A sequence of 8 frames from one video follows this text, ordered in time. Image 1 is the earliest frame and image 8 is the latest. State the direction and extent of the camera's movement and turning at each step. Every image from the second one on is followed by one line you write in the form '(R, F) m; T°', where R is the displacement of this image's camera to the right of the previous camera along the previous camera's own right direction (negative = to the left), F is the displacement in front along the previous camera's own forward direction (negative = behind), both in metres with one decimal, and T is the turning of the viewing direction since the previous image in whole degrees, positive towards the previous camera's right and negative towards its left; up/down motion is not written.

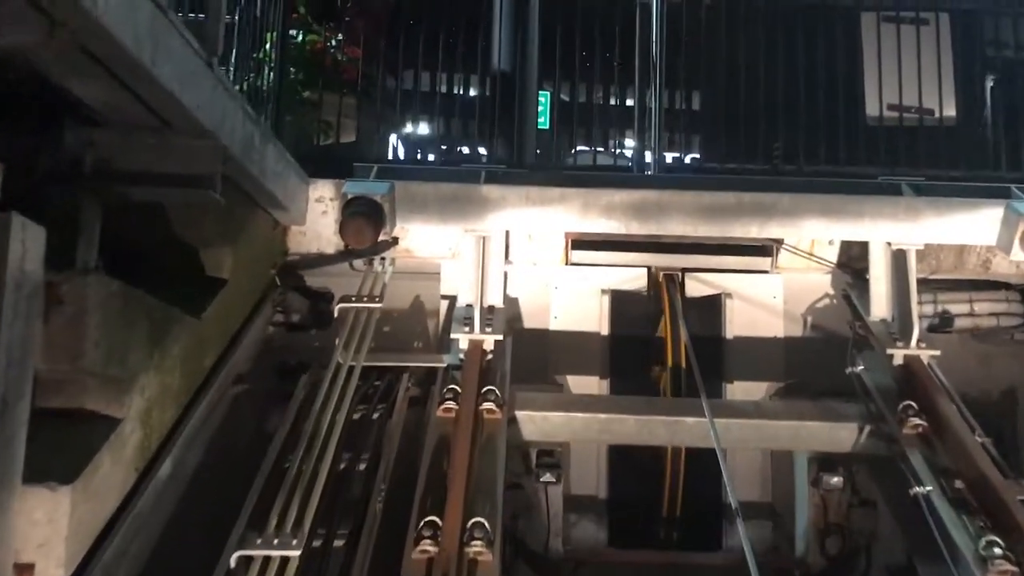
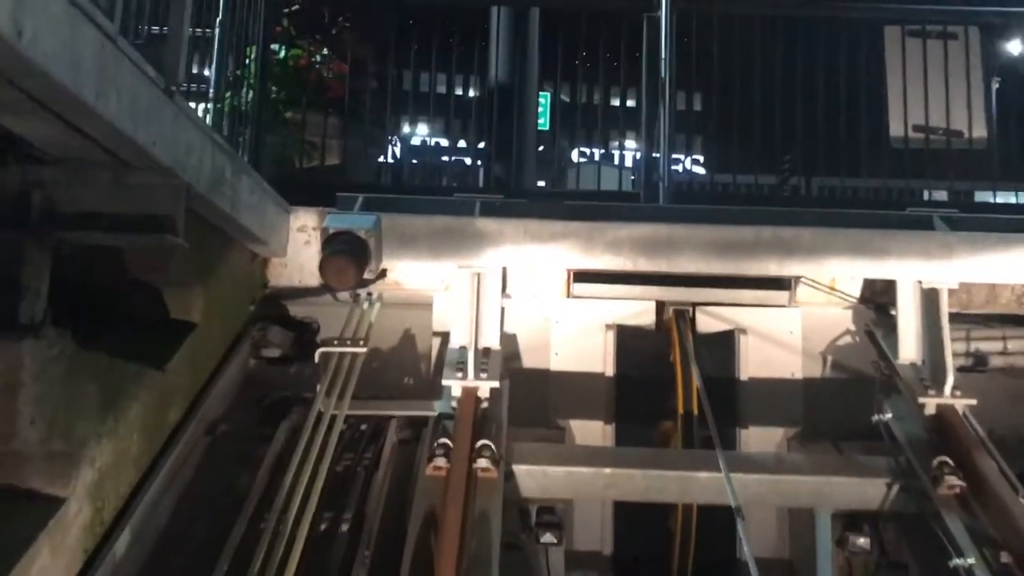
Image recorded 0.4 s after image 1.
(0.0, +0.3) m; 0°
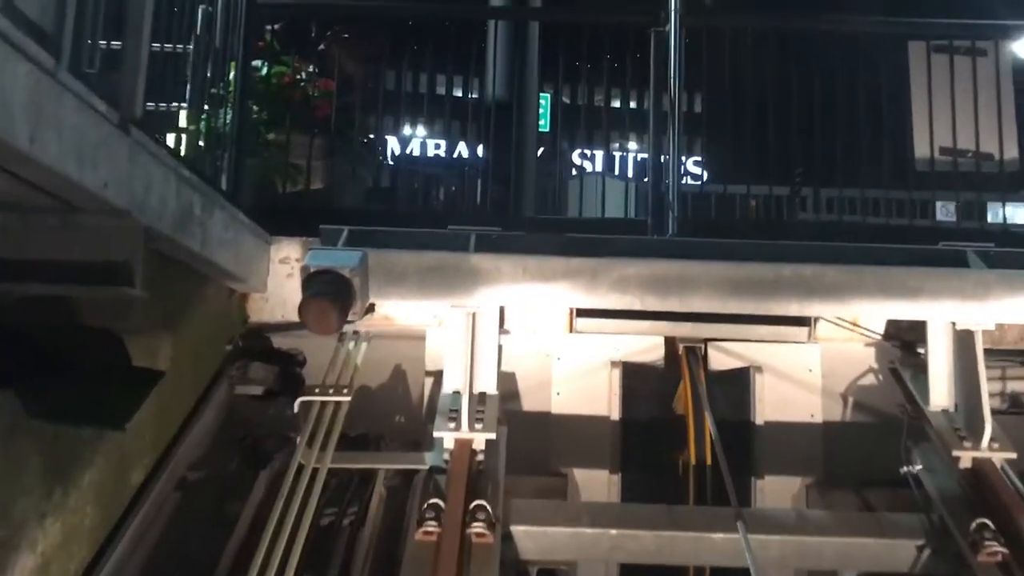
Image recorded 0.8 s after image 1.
(0.0, +0.3) m; 0°
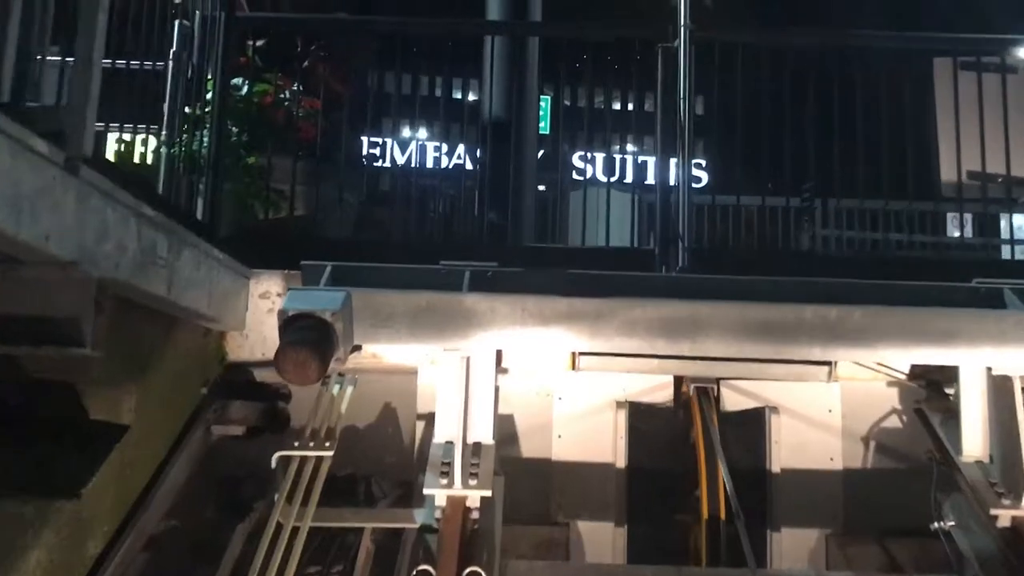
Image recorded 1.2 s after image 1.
(0.0, +0.3) m; 0°
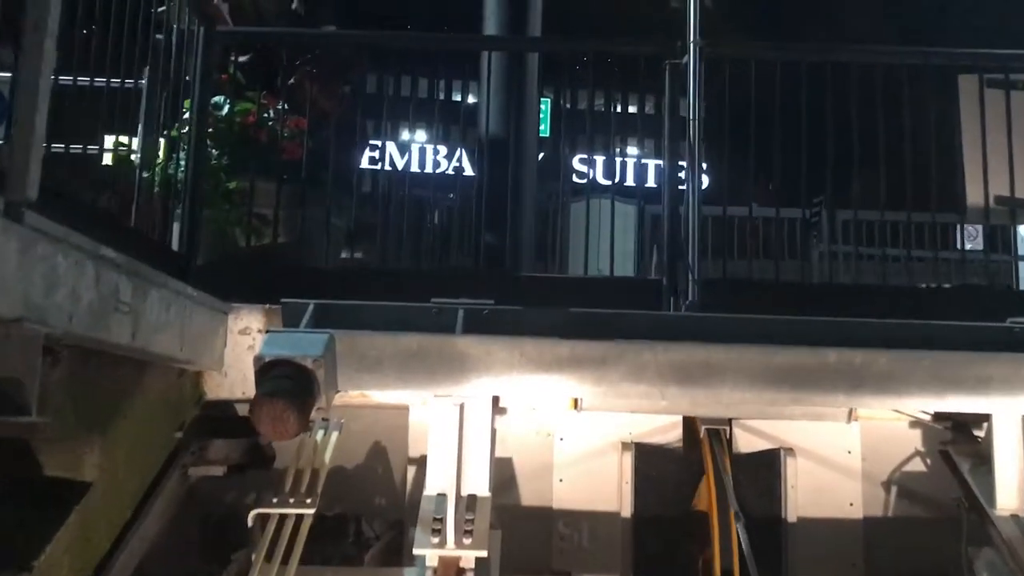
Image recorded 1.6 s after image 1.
(0.0, +0.2) m; 0°
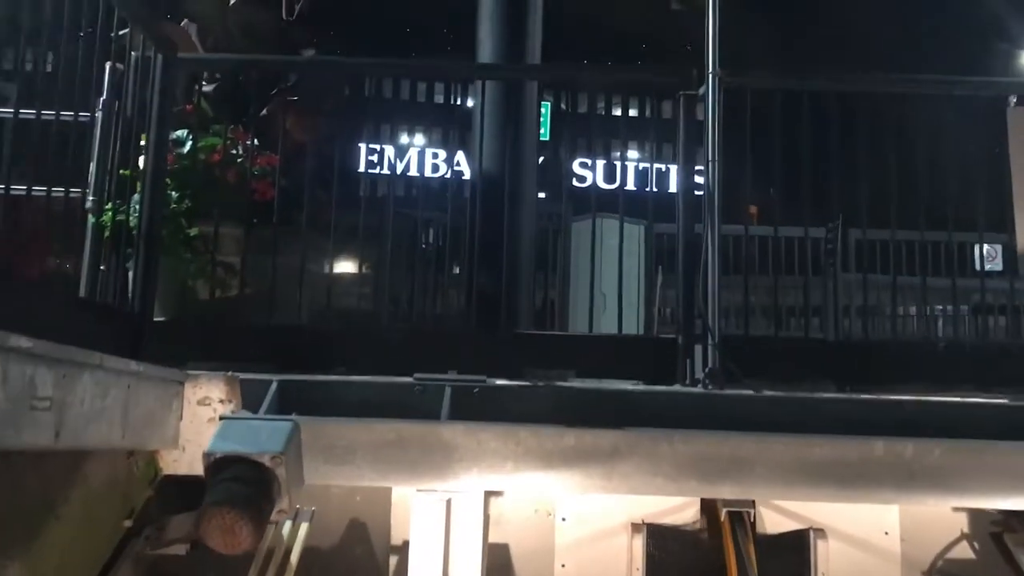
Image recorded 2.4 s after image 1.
(0.0, +0.4) m; 0°
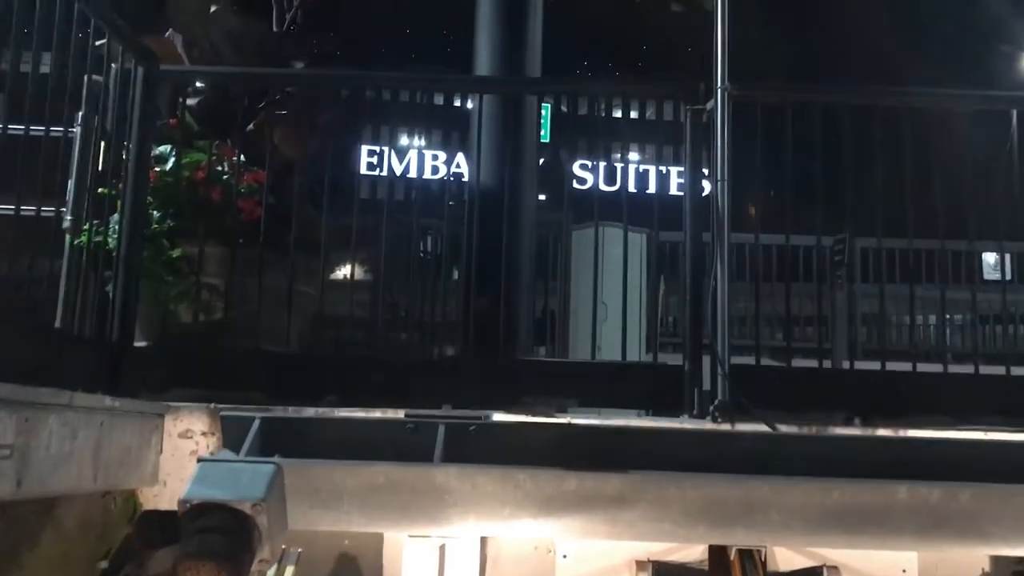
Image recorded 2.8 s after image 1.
(0.0, +0.1) m; 0°
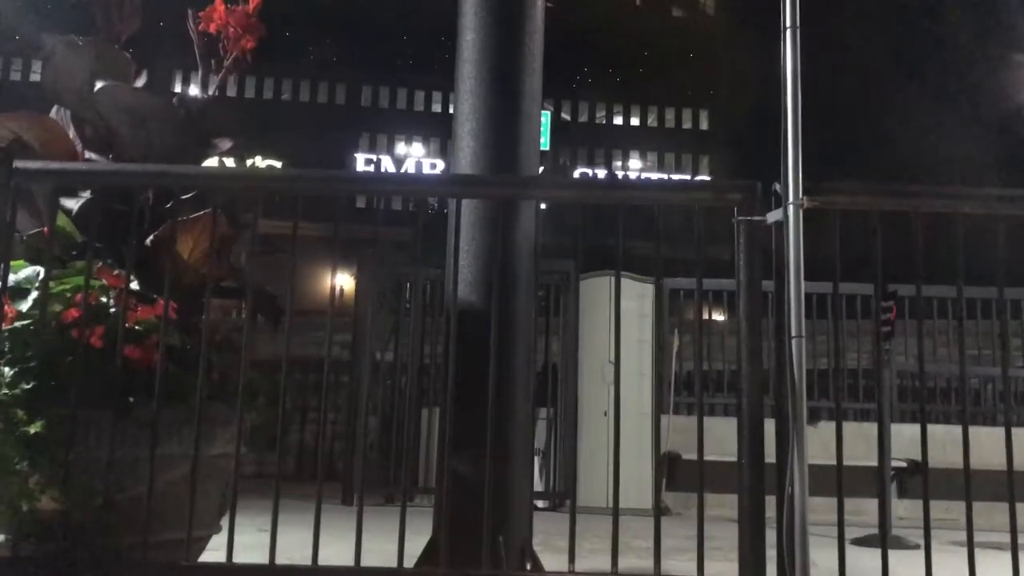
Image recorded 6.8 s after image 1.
(0.0, +0.8) m; 0°
